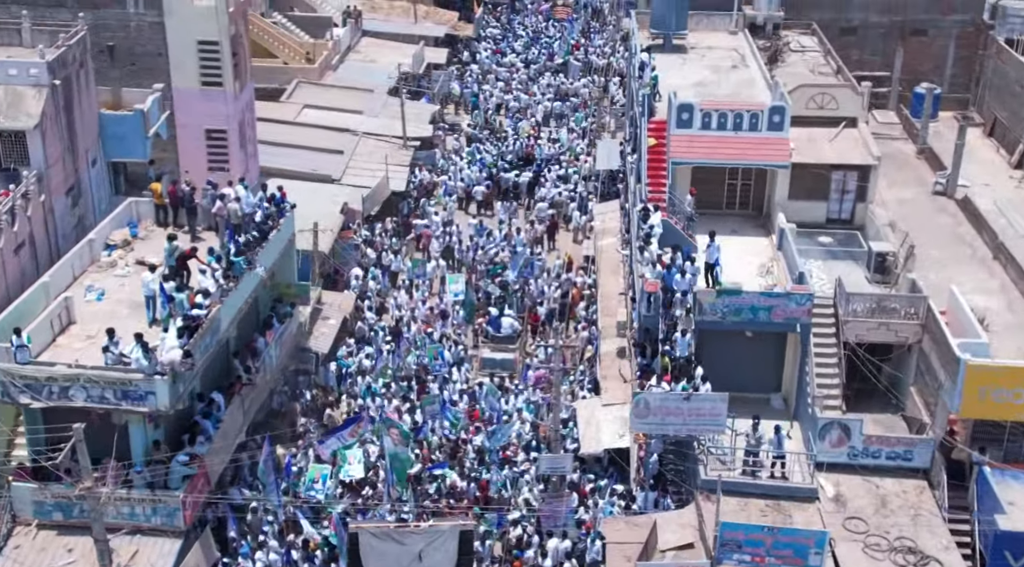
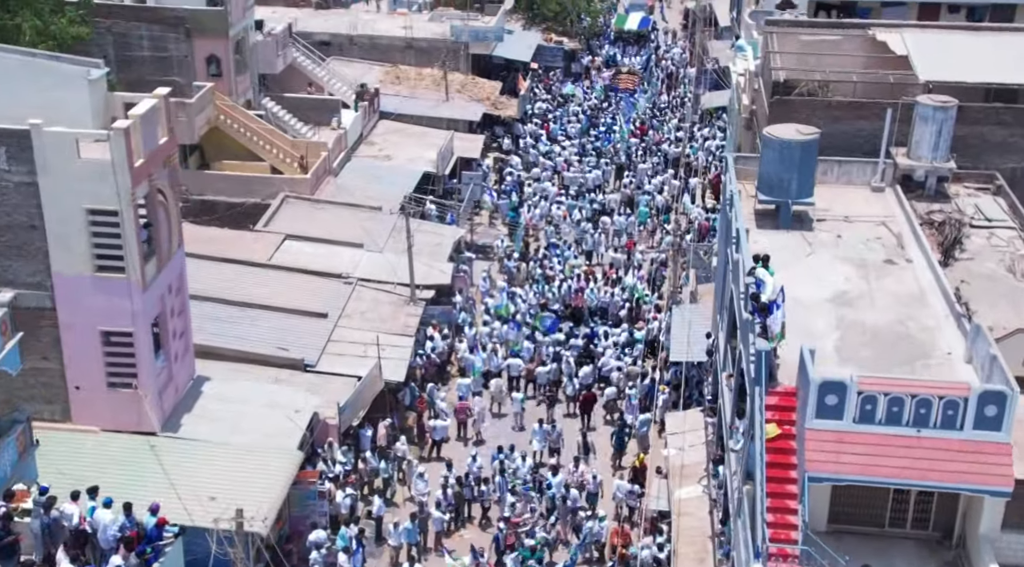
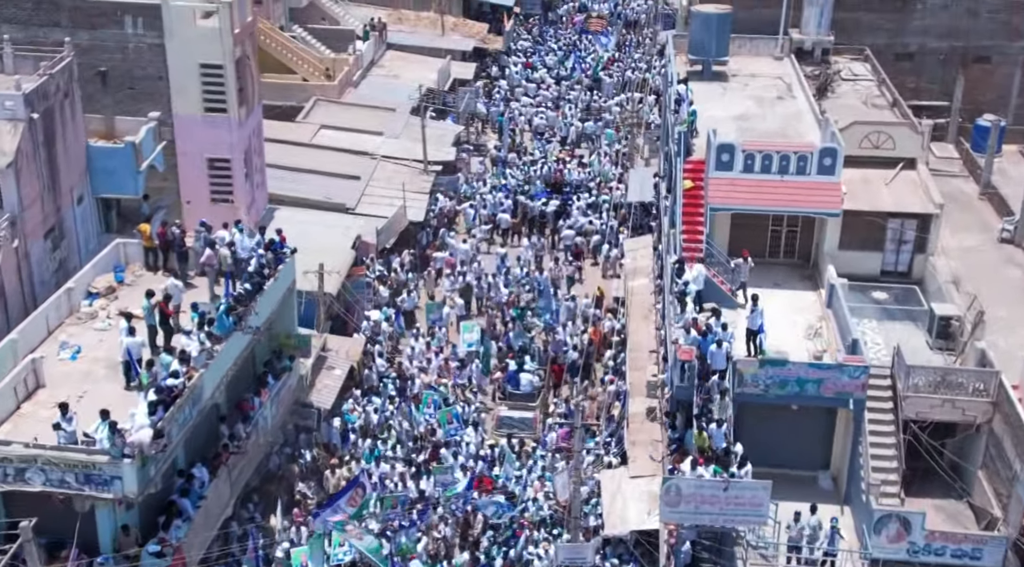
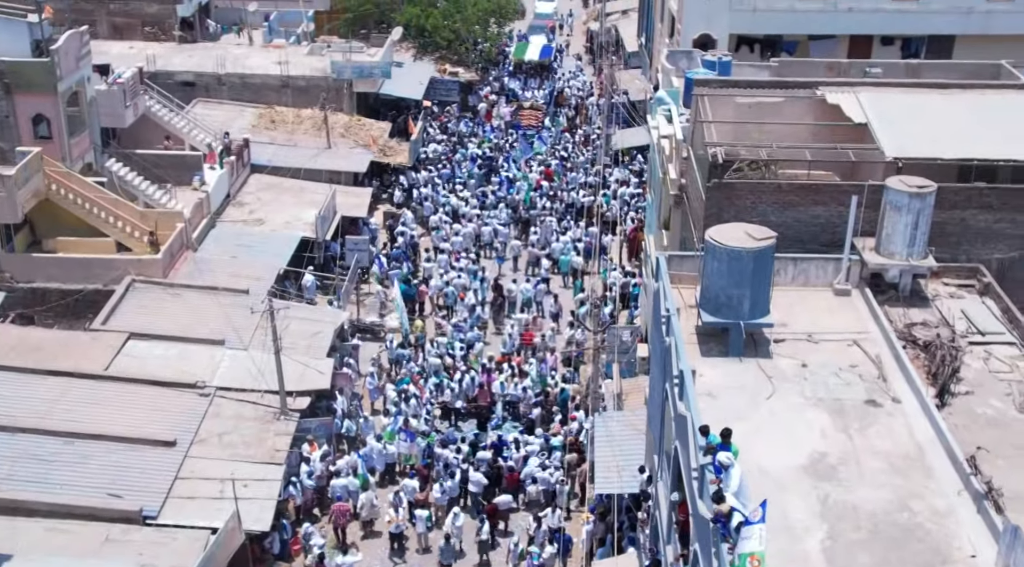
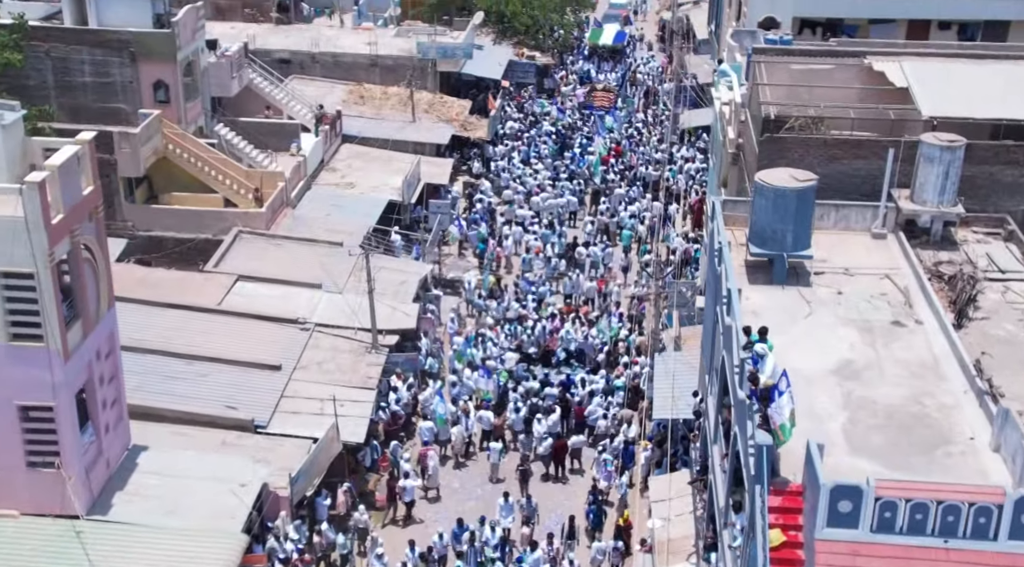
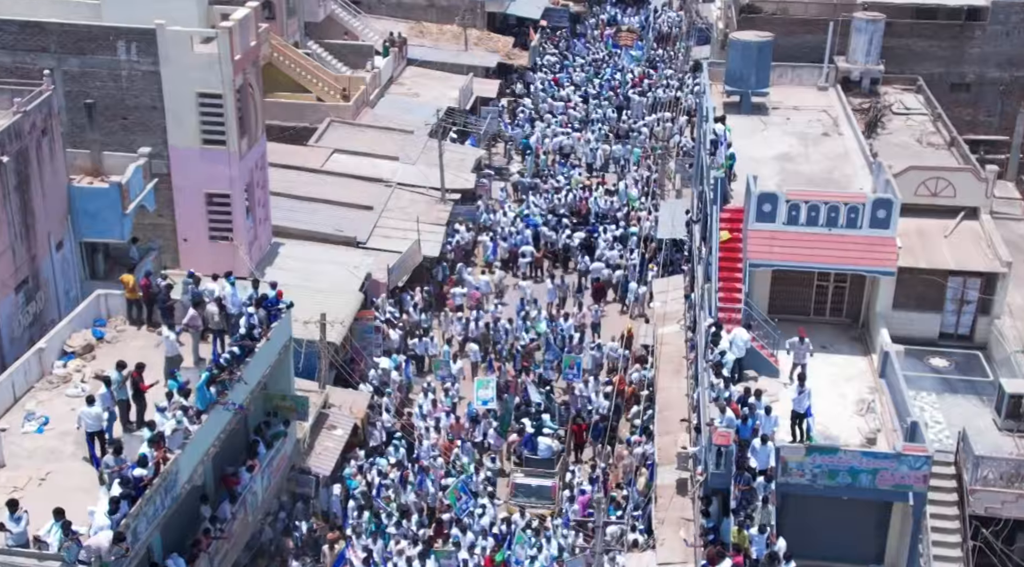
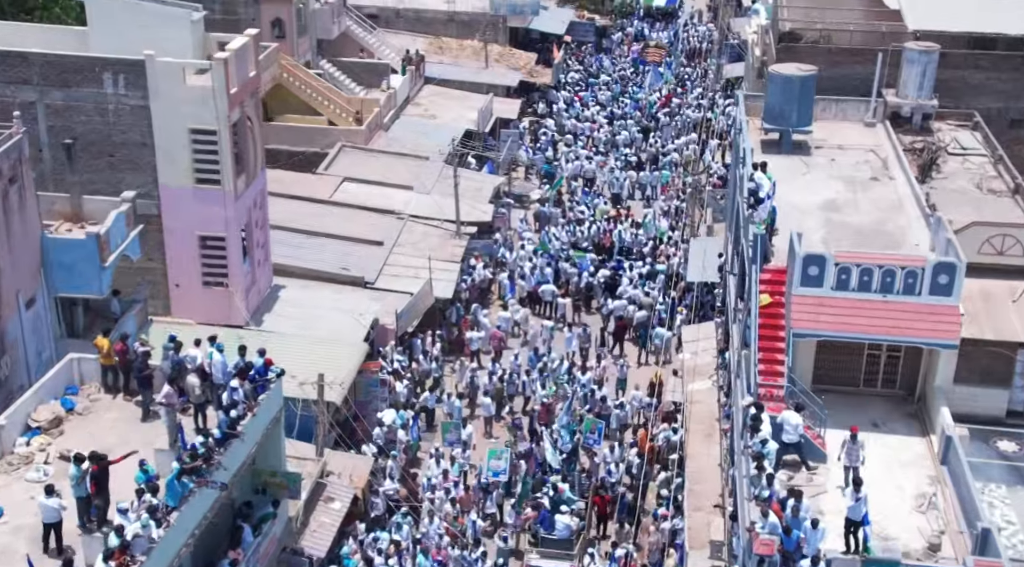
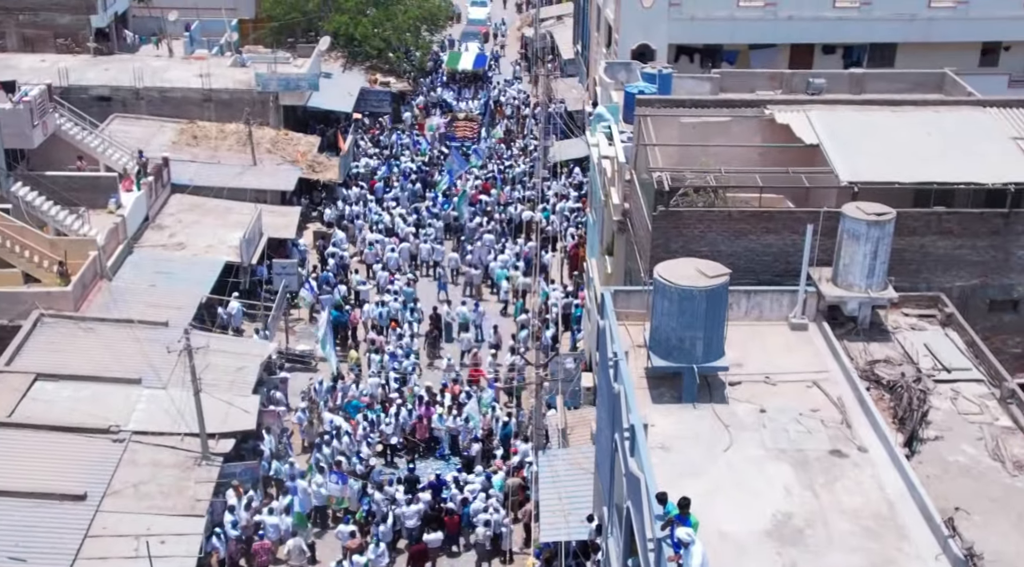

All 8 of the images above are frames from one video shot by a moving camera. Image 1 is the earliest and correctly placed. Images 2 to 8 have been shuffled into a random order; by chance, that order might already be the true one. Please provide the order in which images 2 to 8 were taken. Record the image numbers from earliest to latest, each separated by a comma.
3, 6, 7, 2, 5, 4, 8
